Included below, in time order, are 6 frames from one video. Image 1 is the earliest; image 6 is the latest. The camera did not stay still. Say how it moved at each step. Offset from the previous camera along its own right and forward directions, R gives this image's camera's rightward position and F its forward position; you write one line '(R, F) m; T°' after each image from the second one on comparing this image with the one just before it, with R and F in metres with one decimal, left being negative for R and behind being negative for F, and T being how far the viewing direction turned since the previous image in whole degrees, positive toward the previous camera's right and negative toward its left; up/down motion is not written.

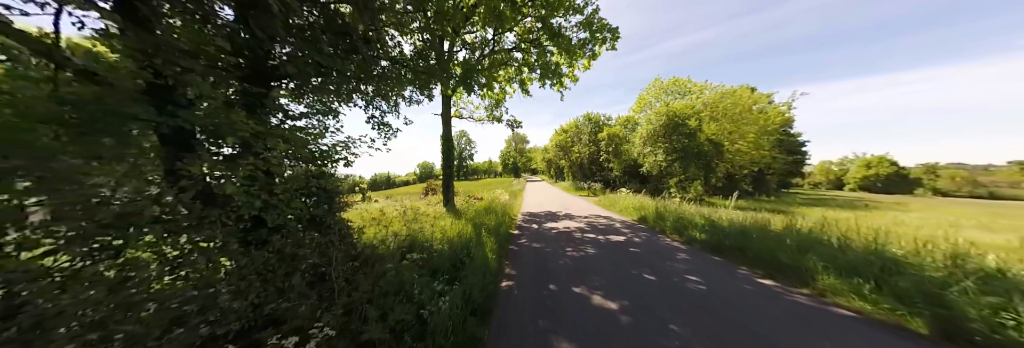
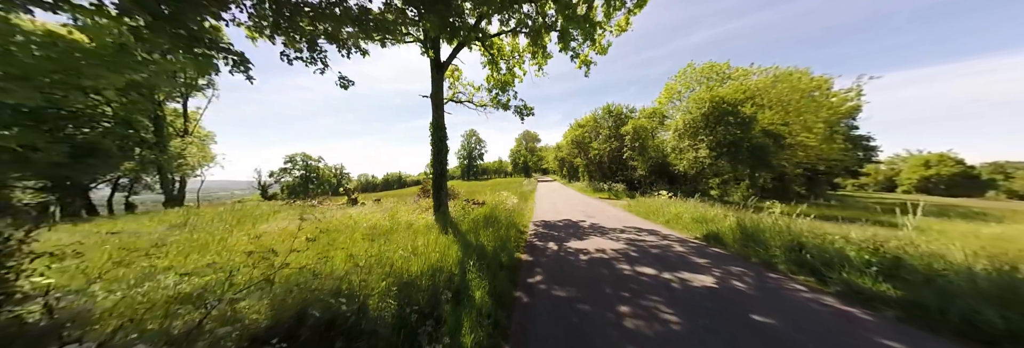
(+0.1, +2.8) m; -3°
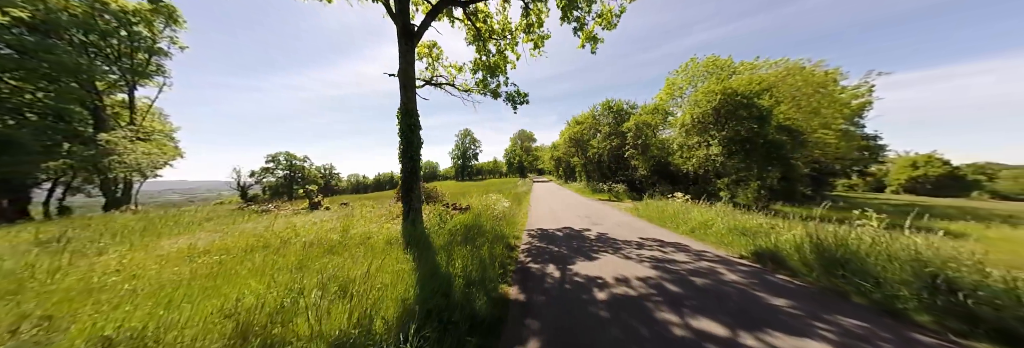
(+0.2, +1.8) m; +1°
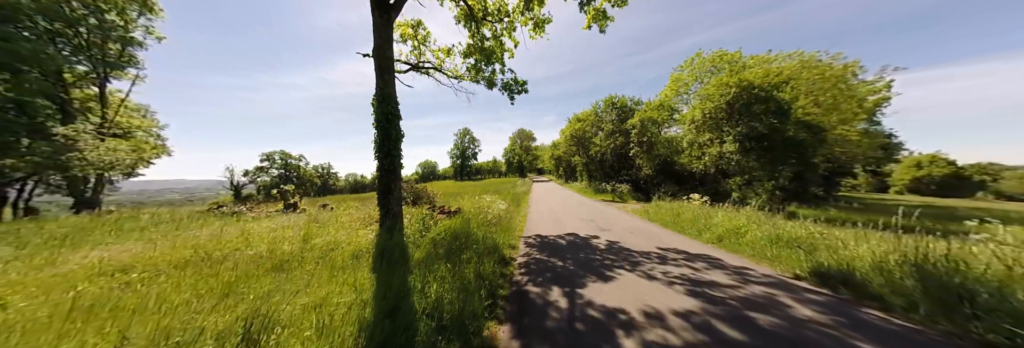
(+0.1, +1.1) m; 0°
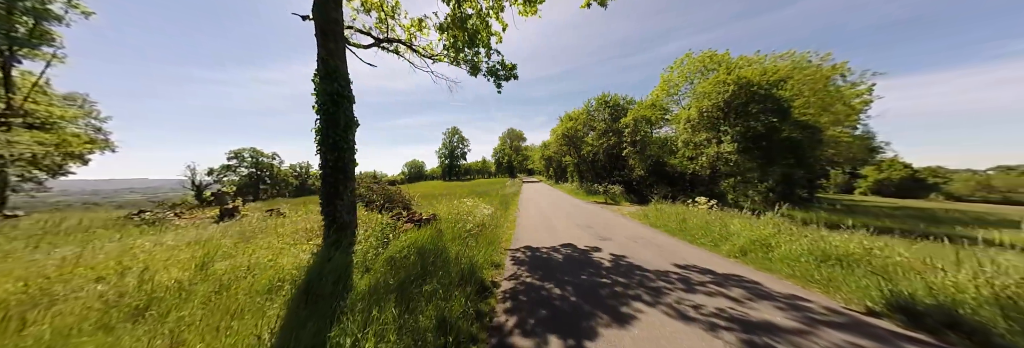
(+0.1, +1.3) m; +3°
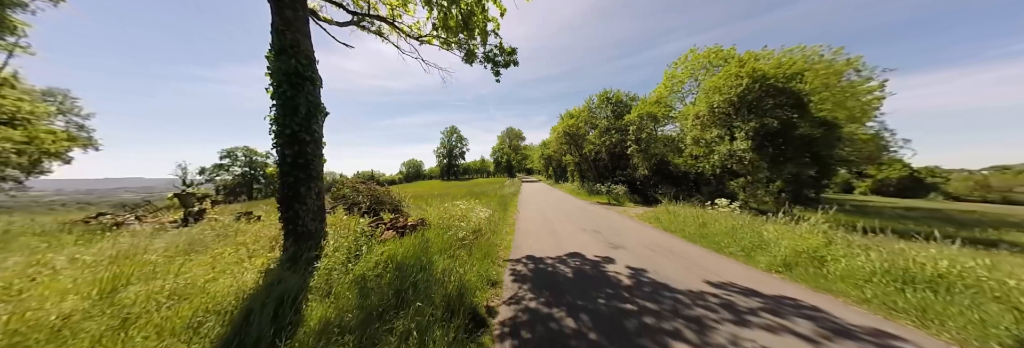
(0.0, +0.9) m; 0°
